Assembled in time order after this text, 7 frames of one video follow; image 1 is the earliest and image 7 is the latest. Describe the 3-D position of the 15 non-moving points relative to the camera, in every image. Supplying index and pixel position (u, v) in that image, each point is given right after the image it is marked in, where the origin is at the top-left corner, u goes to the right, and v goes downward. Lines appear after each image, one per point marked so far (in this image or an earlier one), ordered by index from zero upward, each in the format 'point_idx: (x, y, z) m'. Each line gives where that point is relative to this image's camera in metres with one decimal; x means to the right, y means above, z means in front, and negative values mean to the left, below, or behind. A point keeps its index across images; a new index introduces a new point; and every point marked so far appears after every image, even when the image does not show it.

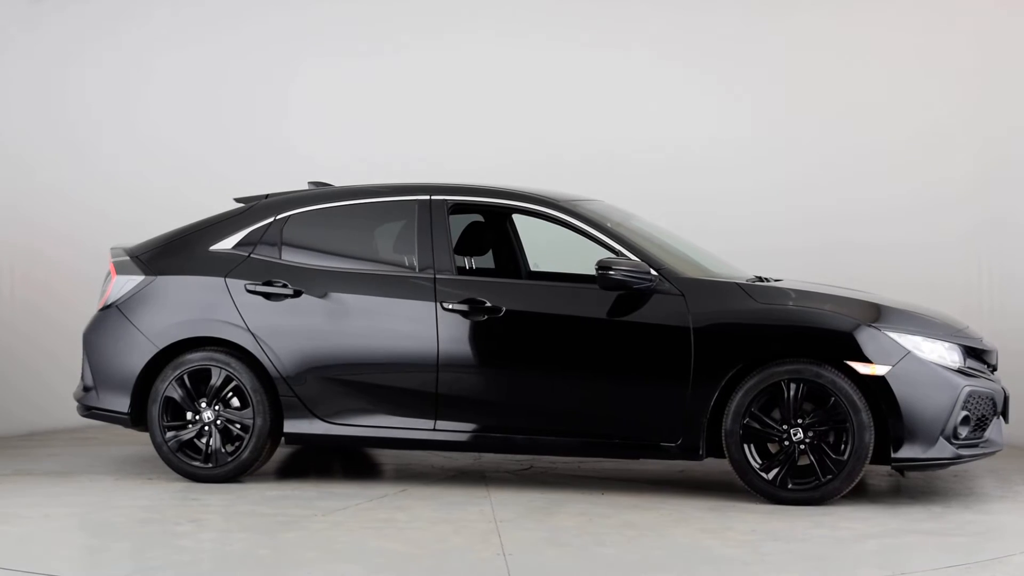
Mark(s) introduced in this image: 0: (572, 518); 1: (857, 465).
0: (+0.2, -0.9, +4.6) m
1: (+1.4, -0.7, +4.8) m
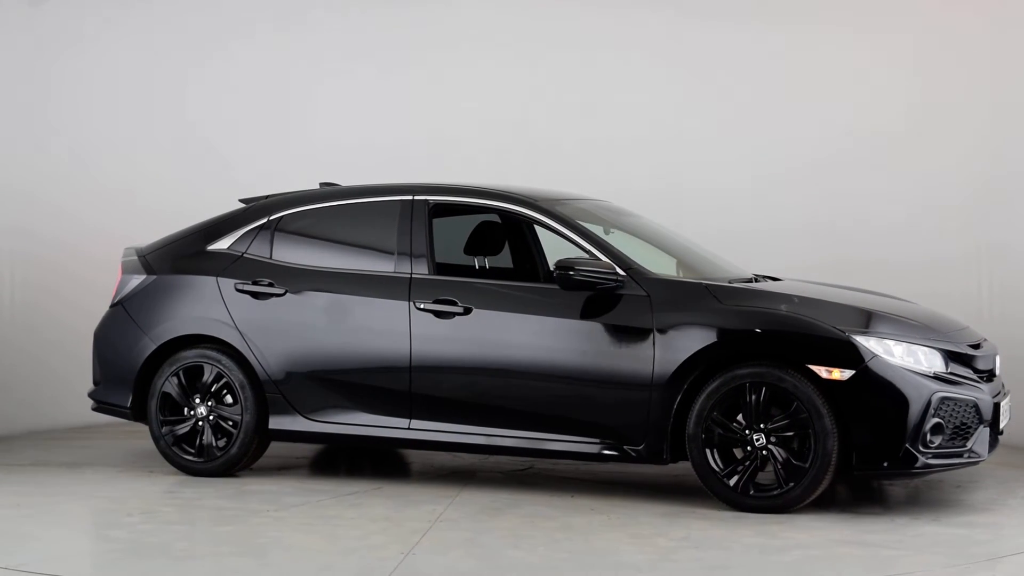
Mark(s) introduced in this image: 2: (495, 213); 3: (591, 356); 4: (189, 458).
0: (0.0, -0.9, +4.5) m
1: (+1.2, -0.7, +4.6) m
2: (-0.1, +0.4, +5.6) m
3: (+0.3, -0.3, +5.1) m
4: (-1.7, -0.9, +6.0) m
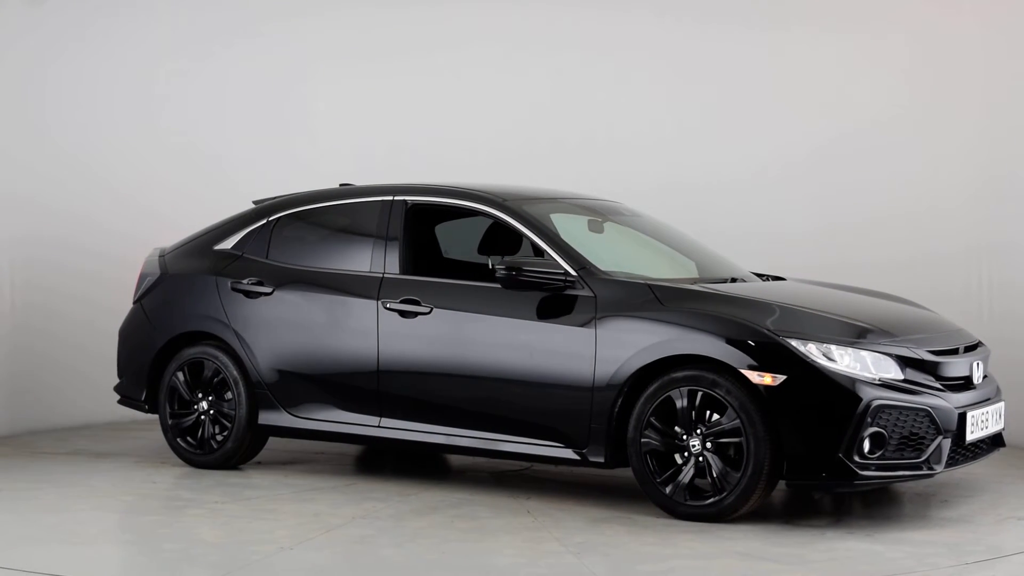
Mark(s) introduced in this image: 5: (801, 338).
0: (-0.3, -0.9, +4.5) m
1: (+0.9, -0.7, +4.4) m
2: (-0.2, +0.4, +5.6) m
3: (+0.1, -0.3, +5.0) m
4: (-1.7, -0.9, +6.2) m
5: (+1.1, -0.2, +4.4) m
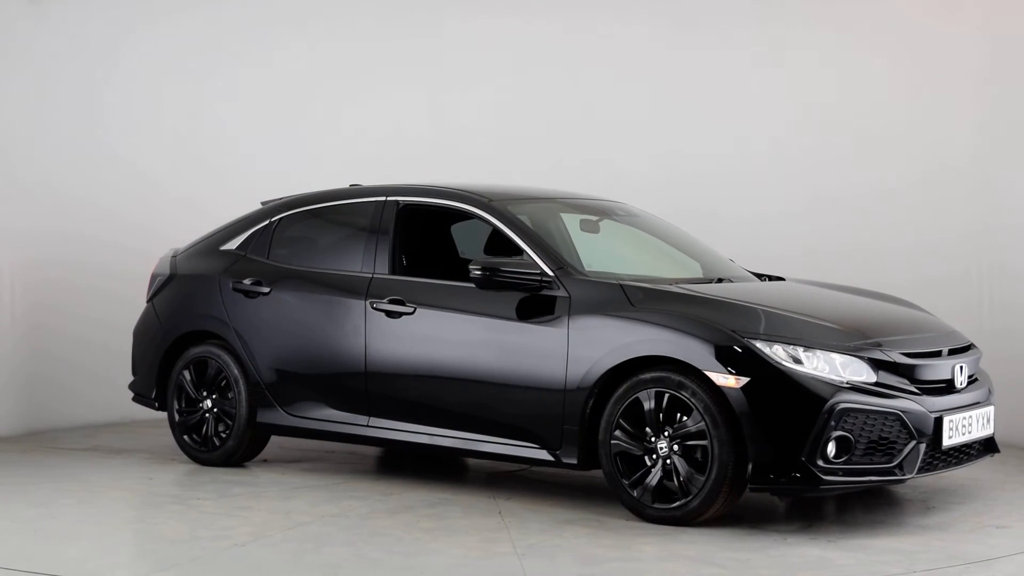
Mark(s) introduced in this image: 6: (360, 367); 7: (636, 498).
0: (-0.5, -0.9, +4.6) m
1: (+0.8, -0.7, +4.3) m
2: (-0.3, +0.4, +5.6) m
3: (0.0, -0.3, +5.0) m
4: (-1.7, -0.9, +6.4) m
5: (+0.9, -0.2, +4.3) m
6: (-0.7, -0.4, +5.6) m
7: (+0.5, -0.8, +4.5) m
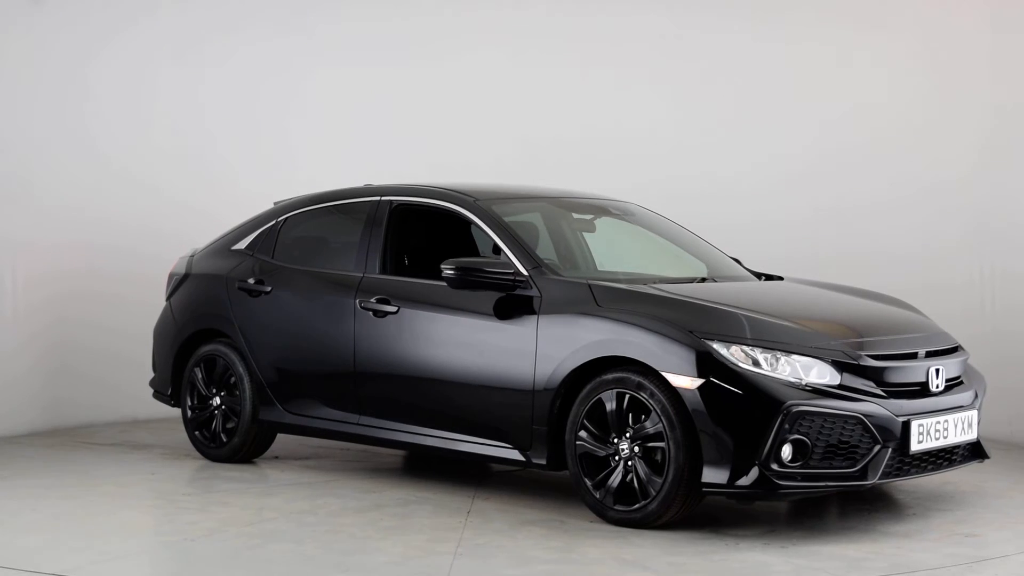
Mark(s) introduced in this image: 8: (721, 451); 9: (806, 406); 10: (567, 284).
0: (-0.6, -0.9, +4.6) m
1: (+0.6, -0.7, +4.3) m
2: (-0.3, +0.4, +5.6) m
3: (-0.1, -0.3, +5.0) m
4: (-1.7, -0.9, +6.5) m
5: (+0.8, -0.2, +4.3) m
6: (-0.8, -0.4, +5.7) m
7: (+0.3, -0.8, +4.5) m
8: (+0.8, -0.6, +4.2) m
9: (+1.1, -0.4, +4.1) m
10: (+0.2, 0.0, +4.9) m
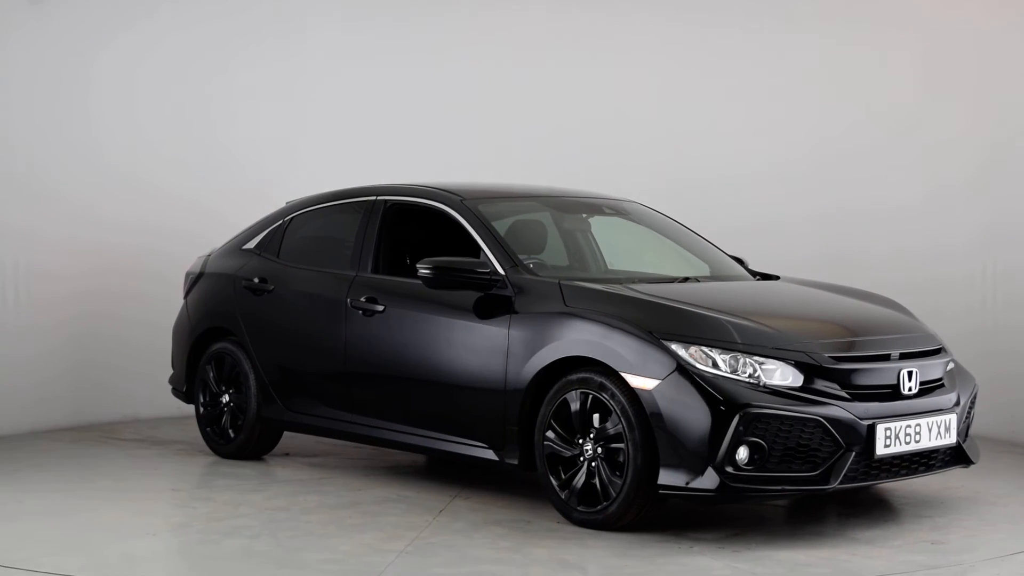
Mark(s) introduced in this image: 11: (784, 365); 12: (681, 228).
0: (-0.7, -0.9, +4.7) m
1: (+0.4, -0.7, +4.2) m
2: (-0.4, +0.4, +5.7) m
3: (-0.2, -0.3, +5.0) m
4: (-1.7, -0.9, +6.6) m
5: (+0.6, -0.2, +4.2) m
6: (-0.8, -0.4, +5.7) m
7: (+0.2, -0.8, +4.5) m
8: (+0.6, -0.6, +4.1) m
9: (+0.9, -0.4, +4.0) m
10: (+0.1, 0.0, +4.9) m
11: (+1.0, -0.3, +4.1) m
12: (+0.9, +0.3, +6.2) m
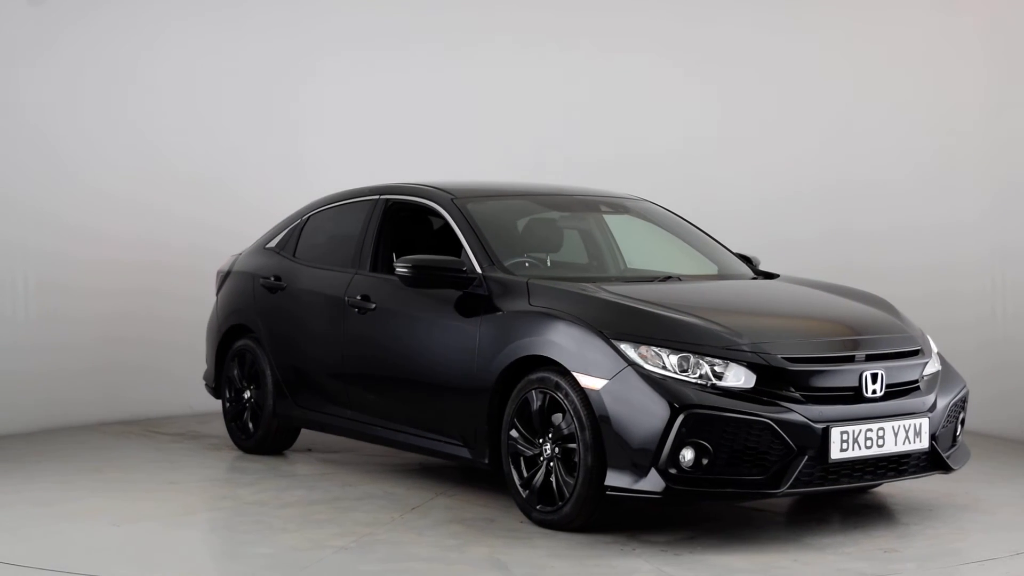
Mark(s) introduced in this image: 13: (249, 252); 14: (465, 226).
0: (-0.9, -0.9, +4.7) m
1: (+0.3, -0.7, +4.2) m
2: (-0.4, +0.4, +5.7) m
3: (-0.3, -0.3, +5.0) m
4: (-1.6, -0.9, +6.8) m
5: (+0.4, -0.2, +4.1) m
6: (-0.8, -0.4, +5.8) m
7: (+0.1, -0.8, +4.5) m
8: (+0.4, -0.6, +4.1) m
9: (+0.7, -0.4, +4.0) m
10: (0.0, 0.0, +4.9) m
11: (+0.8, -0.3, +4.0) m
12: (+0.9, +0.3, +6.1) m
13: (-1.6, +0.2, +7.0) m
14: (-0.2, +0.3, +5.4) m
